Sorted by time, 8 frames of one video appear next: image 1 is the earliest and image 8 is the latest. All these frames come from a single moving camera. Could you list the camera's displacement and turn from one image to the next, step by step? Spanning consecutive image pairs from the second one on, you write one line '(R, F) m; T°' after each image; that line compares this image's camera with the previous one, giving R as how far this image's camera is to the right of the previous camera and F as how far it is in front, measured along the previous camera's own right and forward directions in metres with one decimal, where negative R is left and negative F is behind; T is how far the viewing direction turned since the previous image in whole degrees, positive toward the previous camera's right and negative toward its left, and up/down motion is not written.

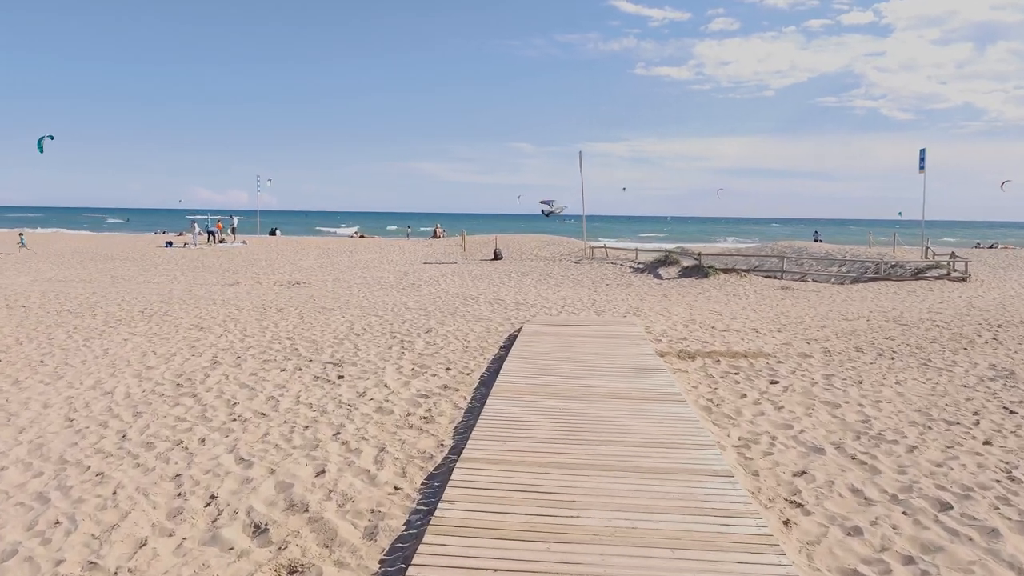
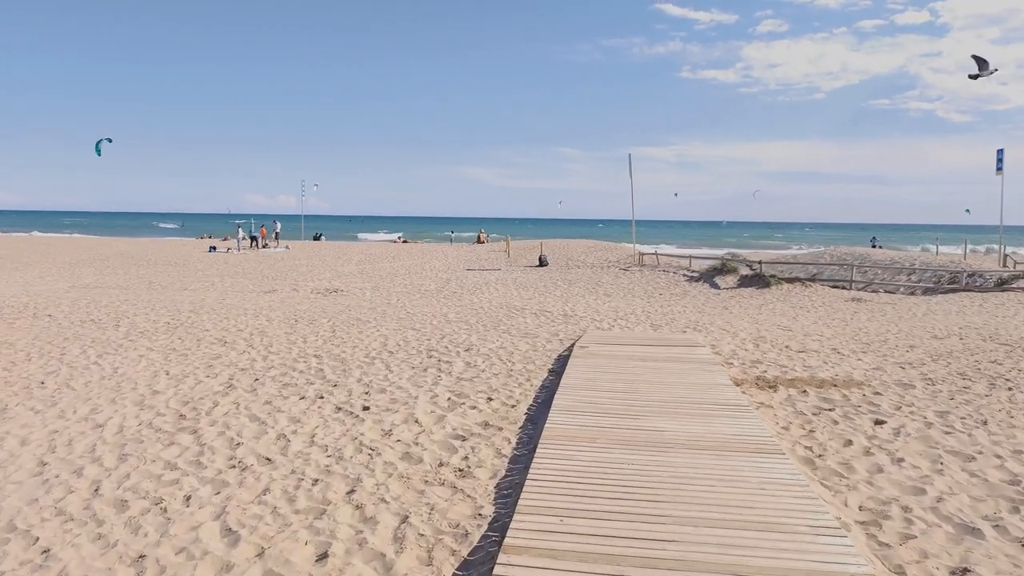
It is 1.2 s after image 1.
(-0.1, +0.9) m; -3°
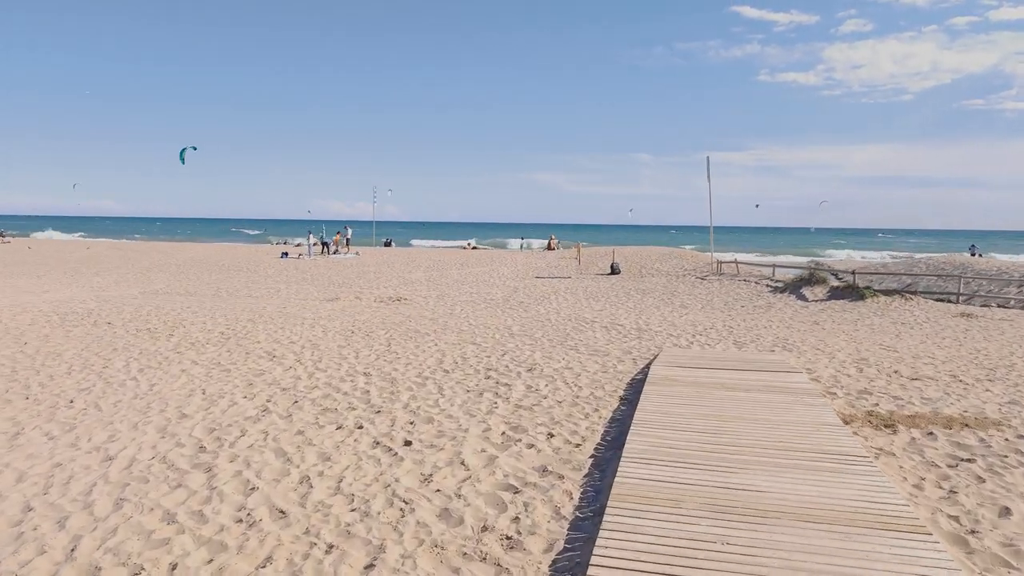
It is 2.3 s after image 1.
(0.0, +0.8) m; -5°
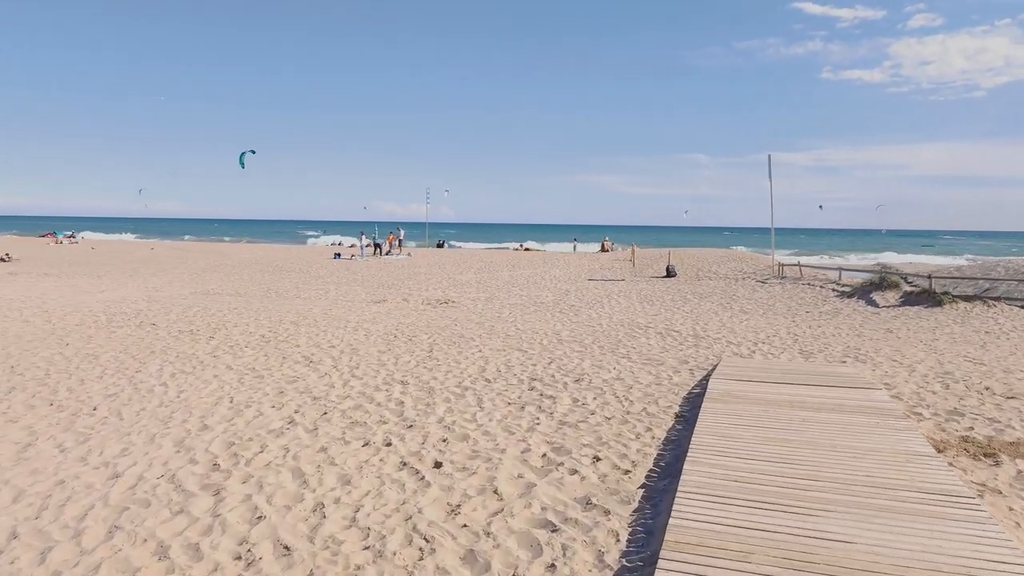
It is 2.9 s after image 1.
(+0.1, +0.5) m; -4°
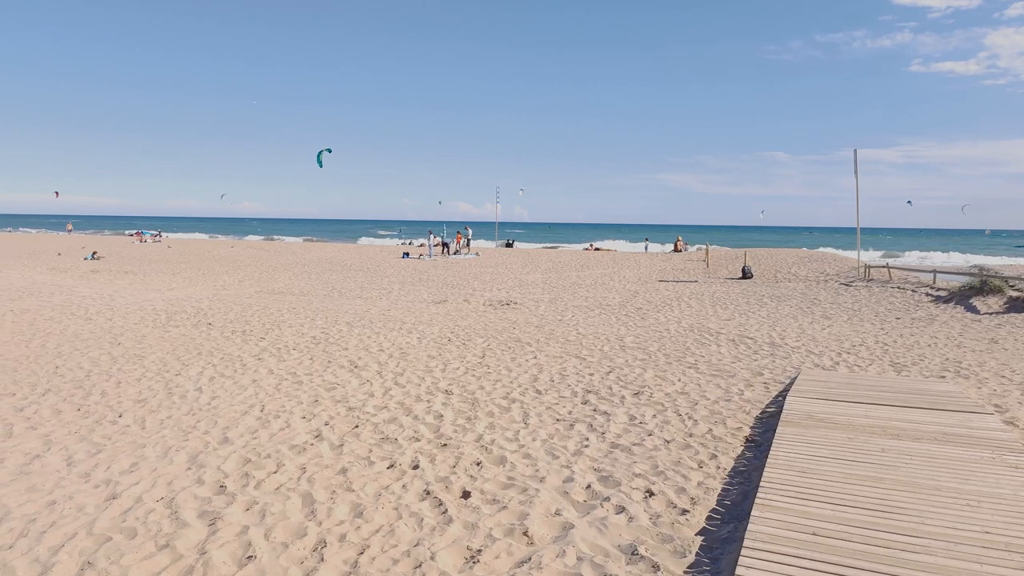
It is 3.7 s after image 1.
(+0.2, +0.6) m; -5°
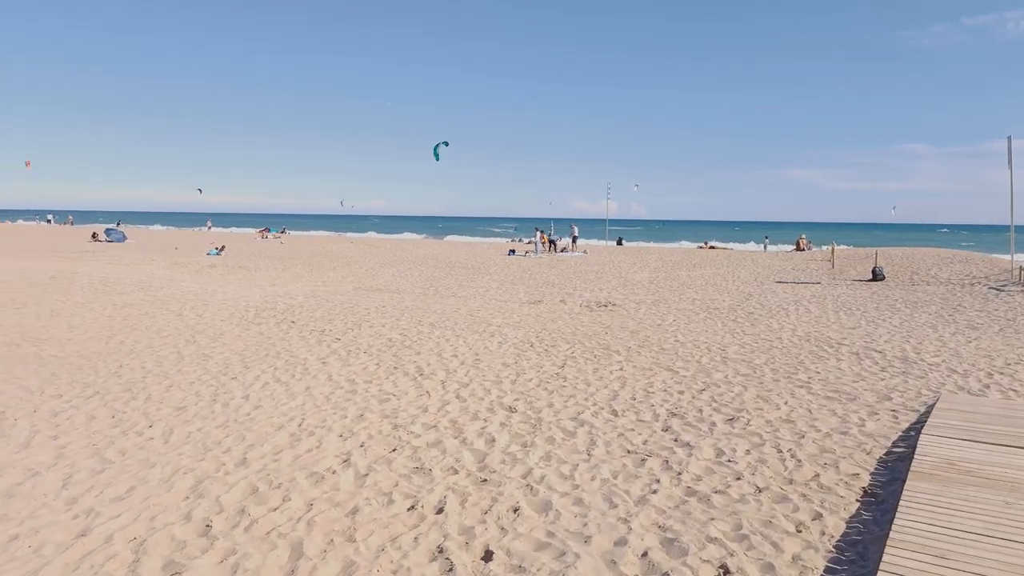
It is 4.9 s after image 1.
(+0.3, +0.8) m; -9°
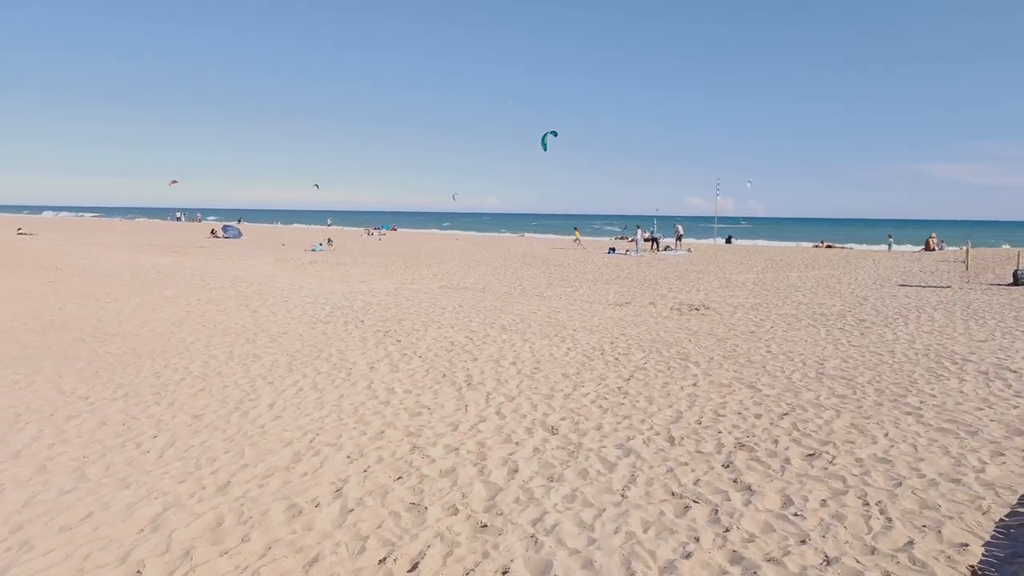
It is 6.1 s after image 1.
(+0.4, +0.7) m; -8°
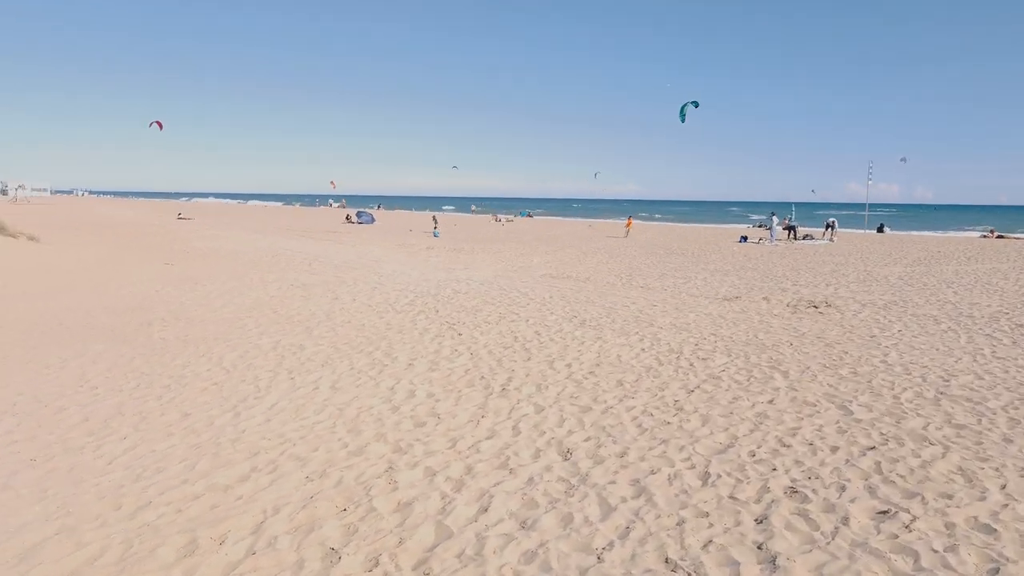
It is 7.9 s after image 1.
(+0.7, +0.8) m; -11°
